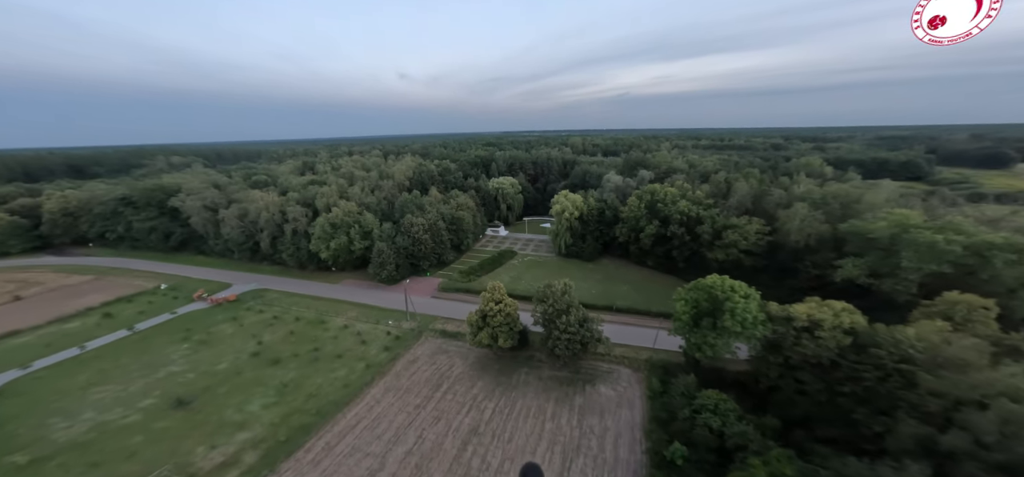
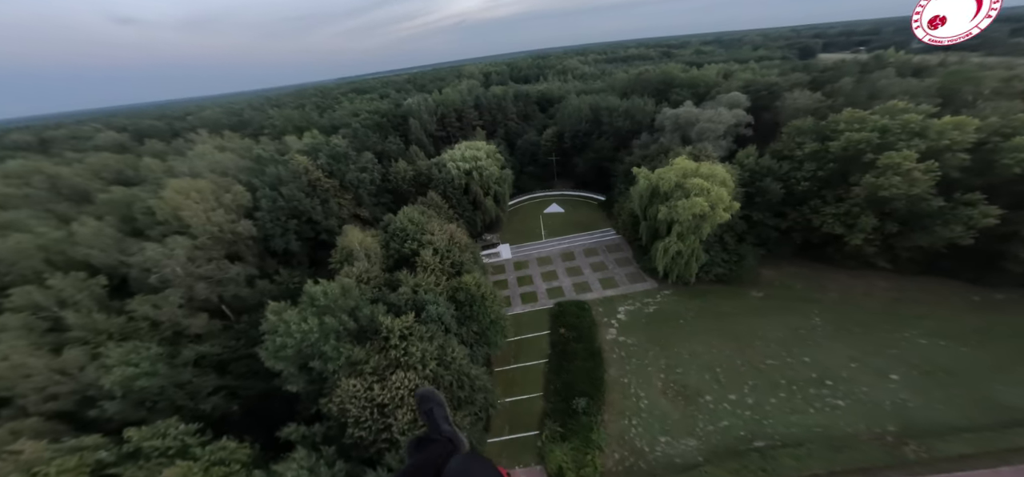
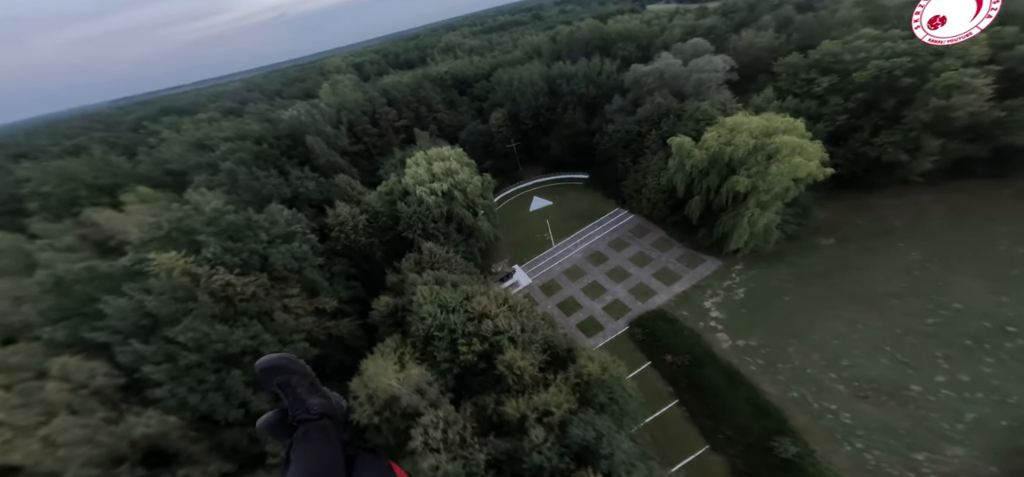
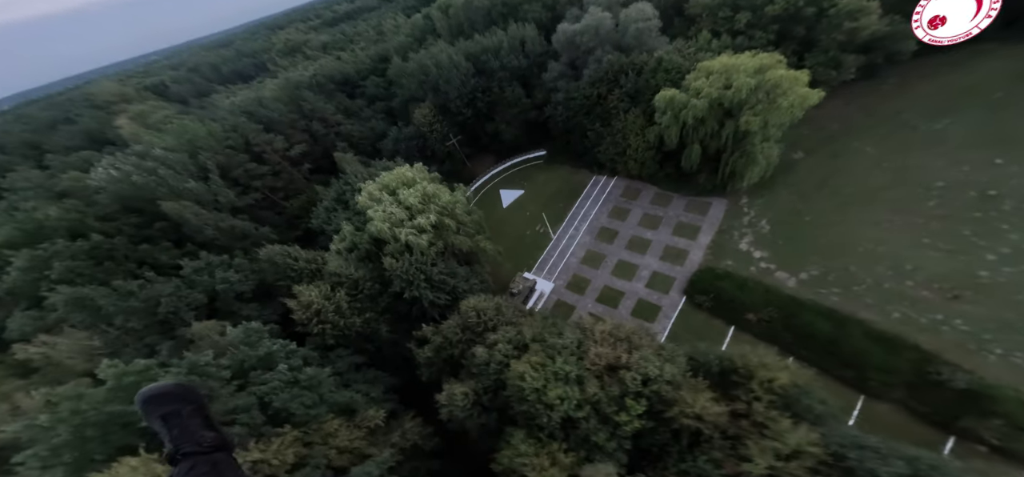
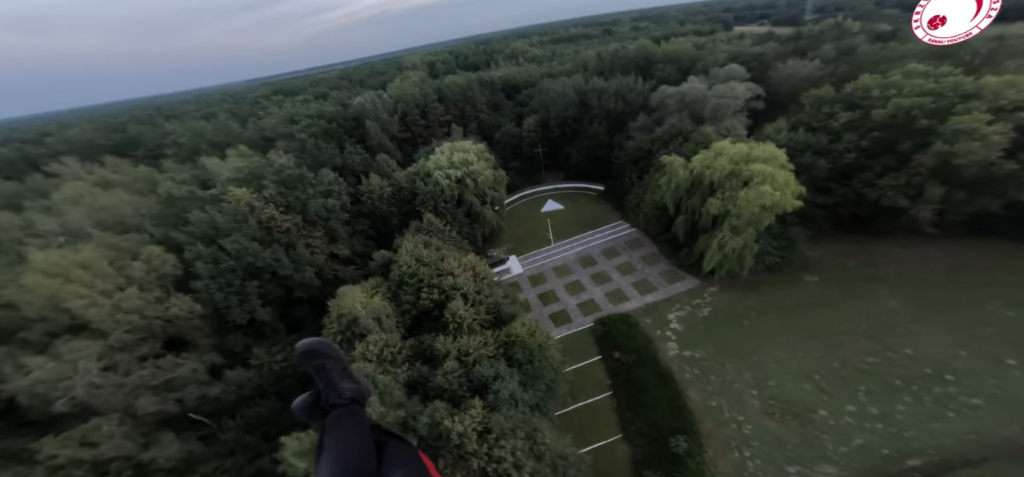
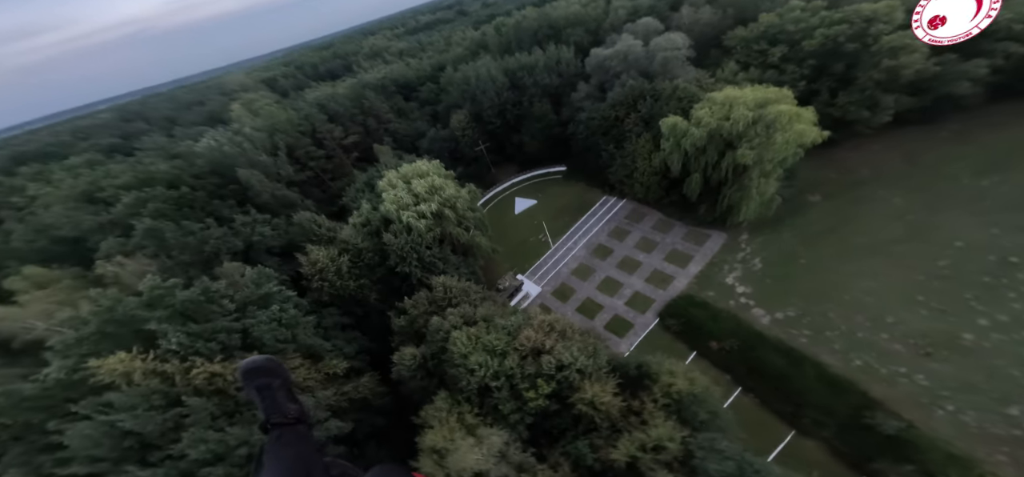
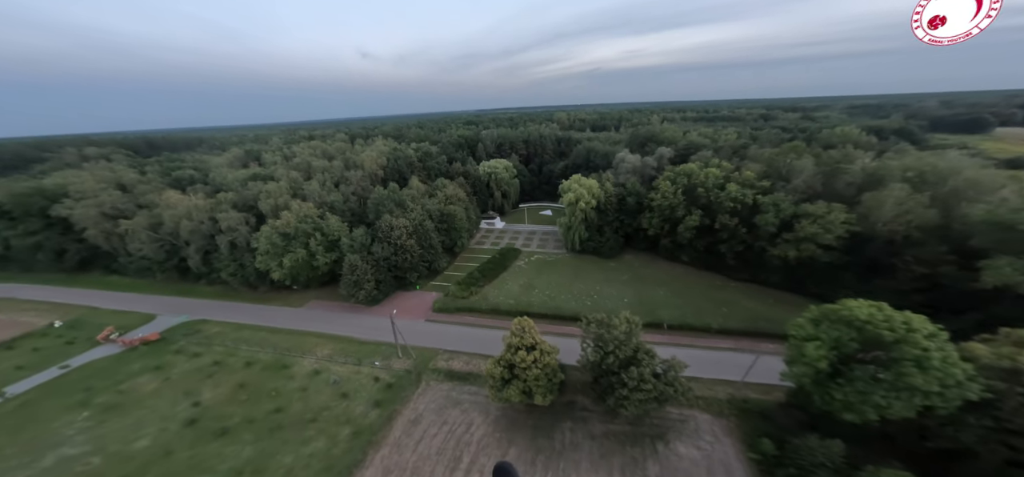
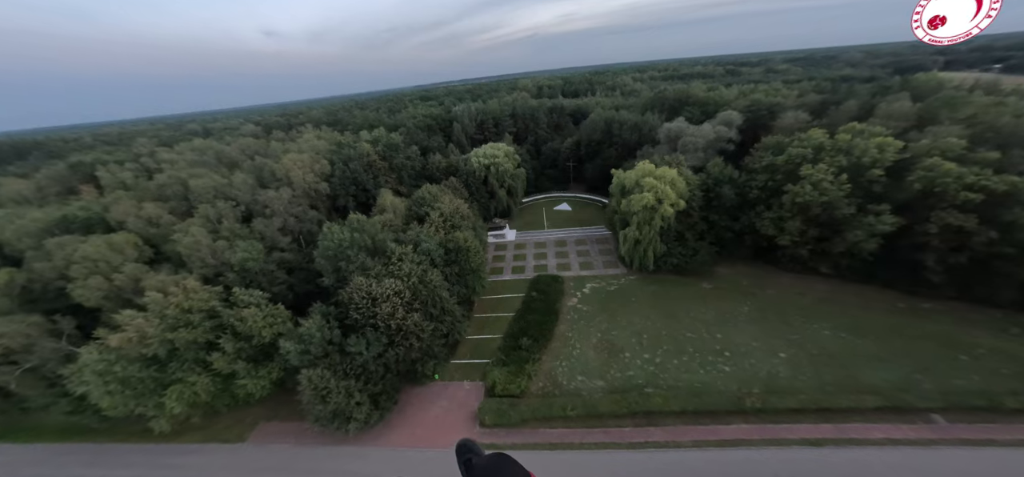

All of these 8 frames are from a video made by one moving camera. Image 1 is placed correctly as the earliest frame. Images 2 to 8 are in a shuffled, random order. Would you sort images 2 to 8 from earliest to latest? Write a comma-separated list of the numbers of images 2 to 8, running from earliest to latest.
7, 8, 2, 5, 3, 6, 4
